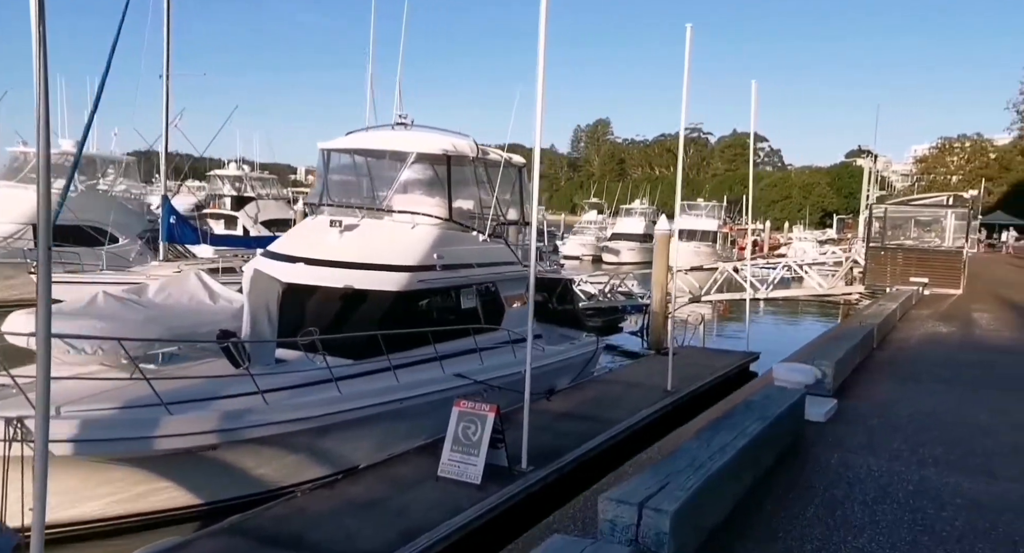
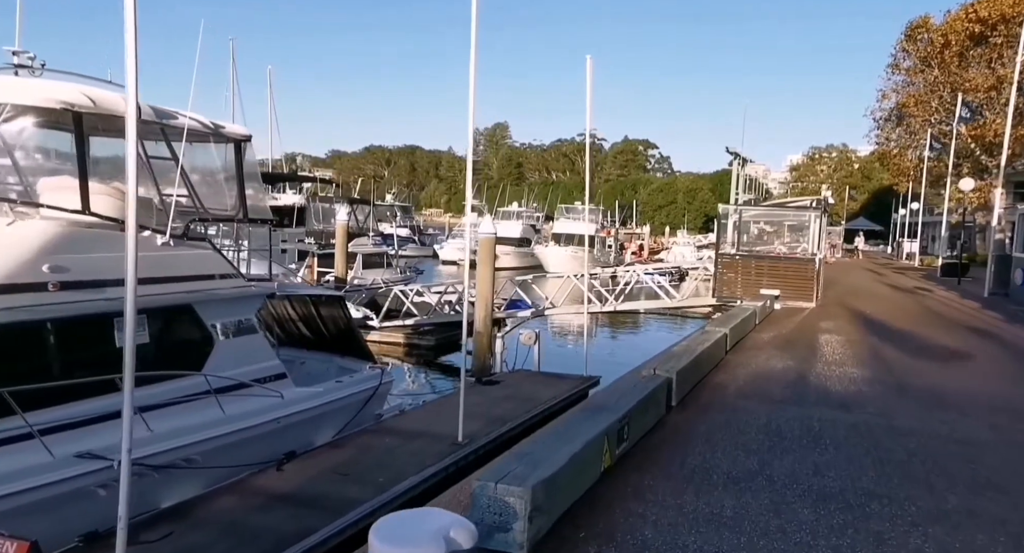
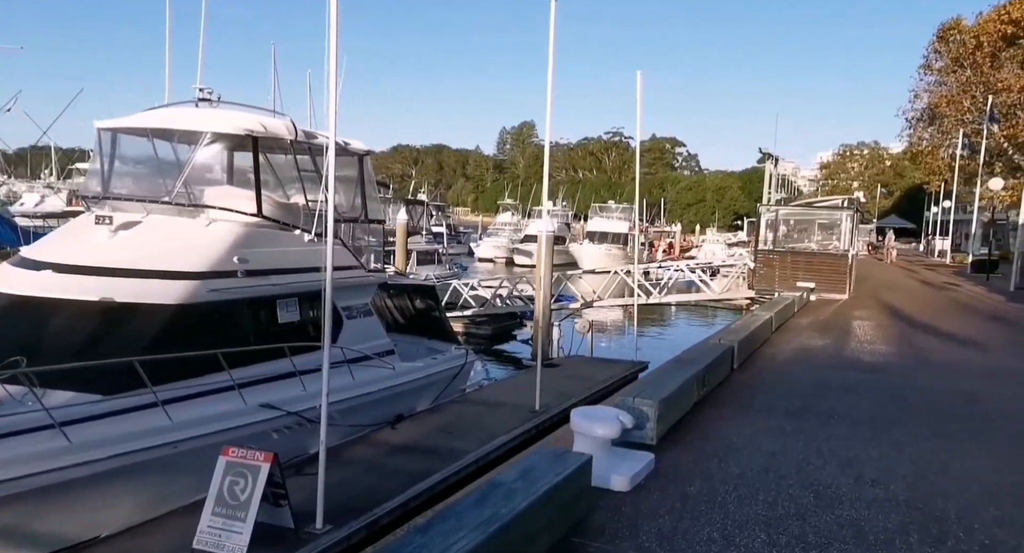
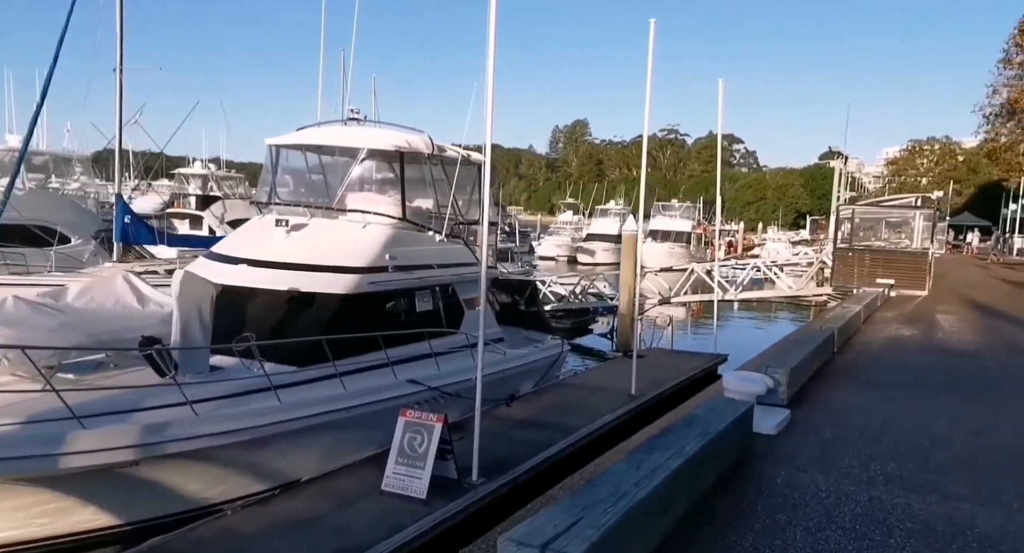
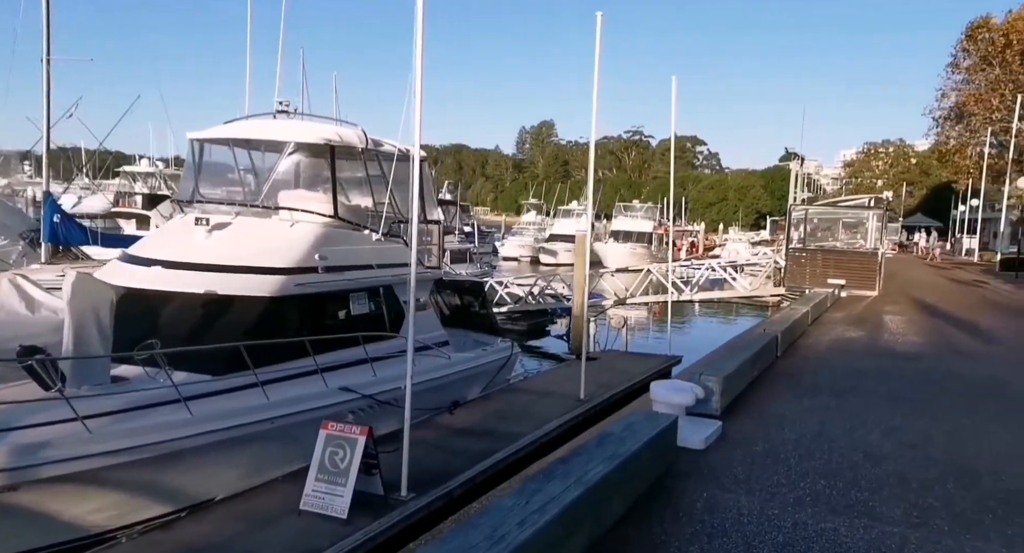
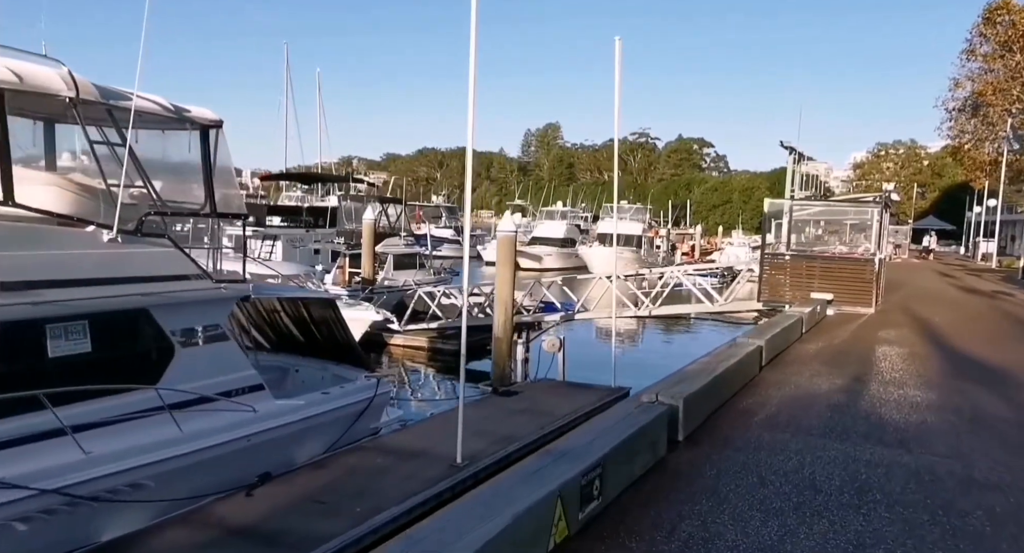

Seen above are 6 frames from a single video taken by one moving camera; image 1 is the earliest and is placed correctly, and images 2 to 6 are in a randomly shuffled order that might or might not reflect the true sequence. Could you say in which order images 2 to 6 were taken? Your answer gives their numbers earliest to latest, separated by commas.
4, 5, 3, 2, 6
